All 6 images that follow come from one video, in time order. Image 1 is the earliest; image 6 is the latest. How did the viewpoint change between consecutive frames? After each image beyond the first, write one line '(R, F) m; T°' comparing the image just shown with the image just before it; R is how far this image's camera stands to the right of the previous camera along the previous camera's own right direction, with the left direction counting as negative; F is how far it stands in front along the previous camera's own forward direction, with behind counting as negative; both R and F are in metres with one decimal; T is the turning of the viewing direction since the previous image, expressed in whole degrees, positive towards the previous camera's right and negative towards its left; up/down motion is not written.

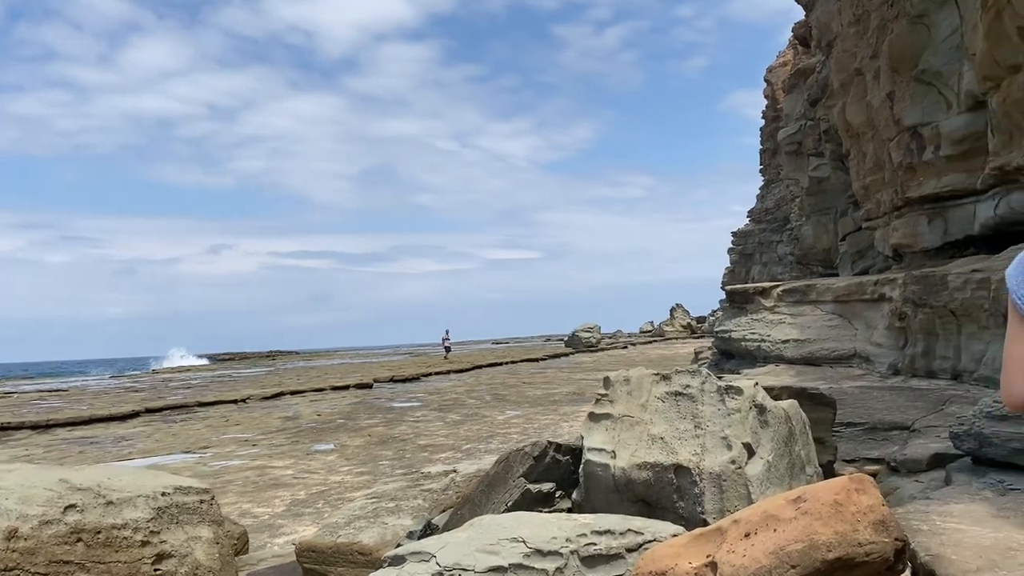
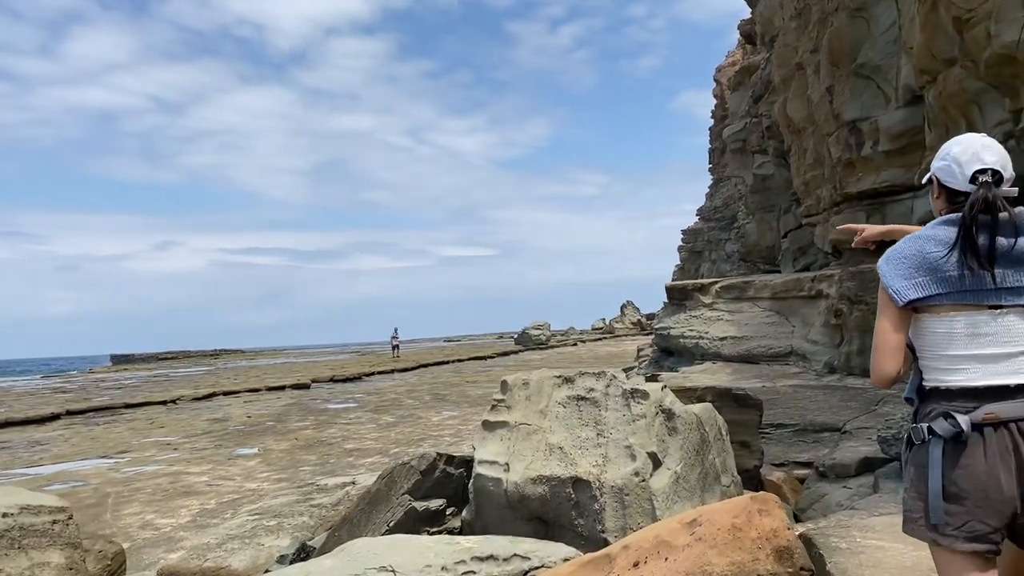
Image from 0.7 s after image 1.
(+0.2, +0.3) m; +3°
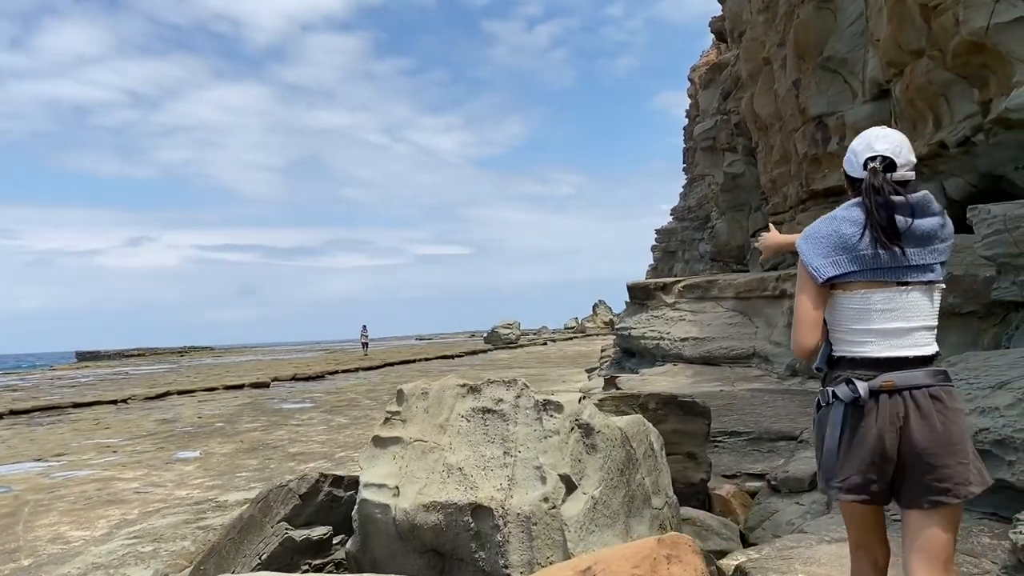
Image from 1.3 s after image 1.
(+0.2, +0.4) m; +2°
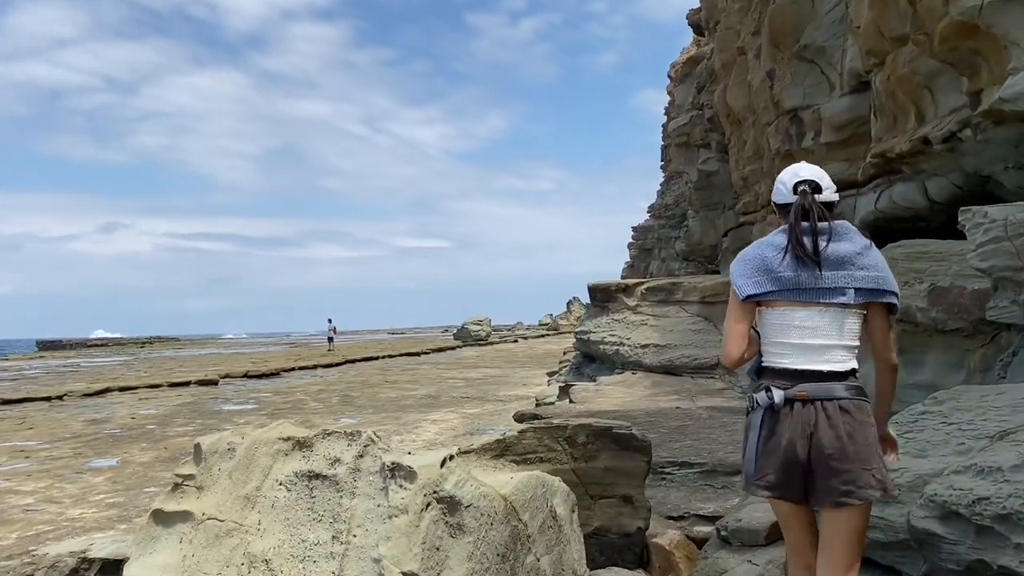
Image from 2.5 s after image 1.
(+0.3, +0.7) m; +1°
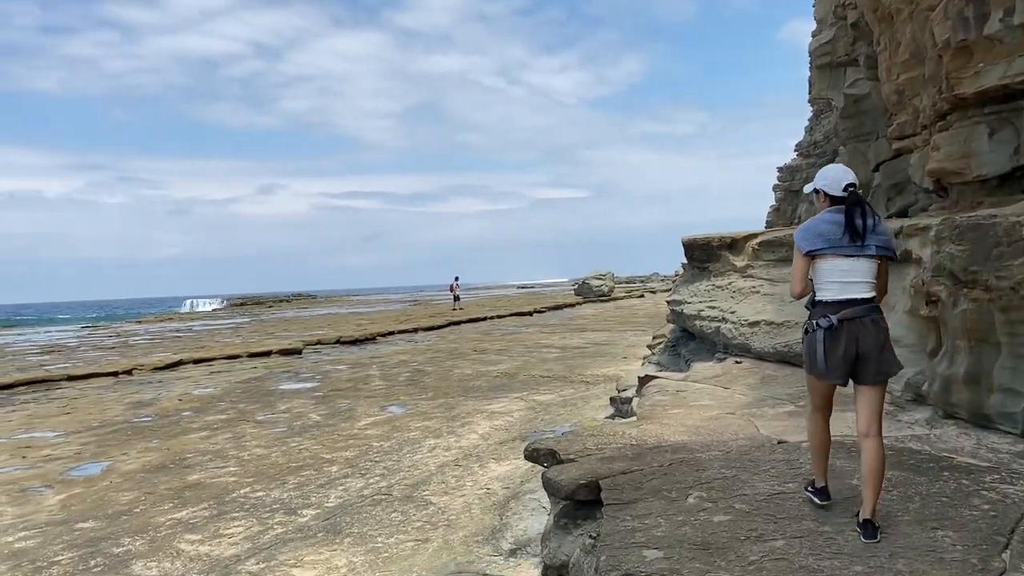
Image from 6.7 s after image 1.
(+0.6, +2.2) m; -9°
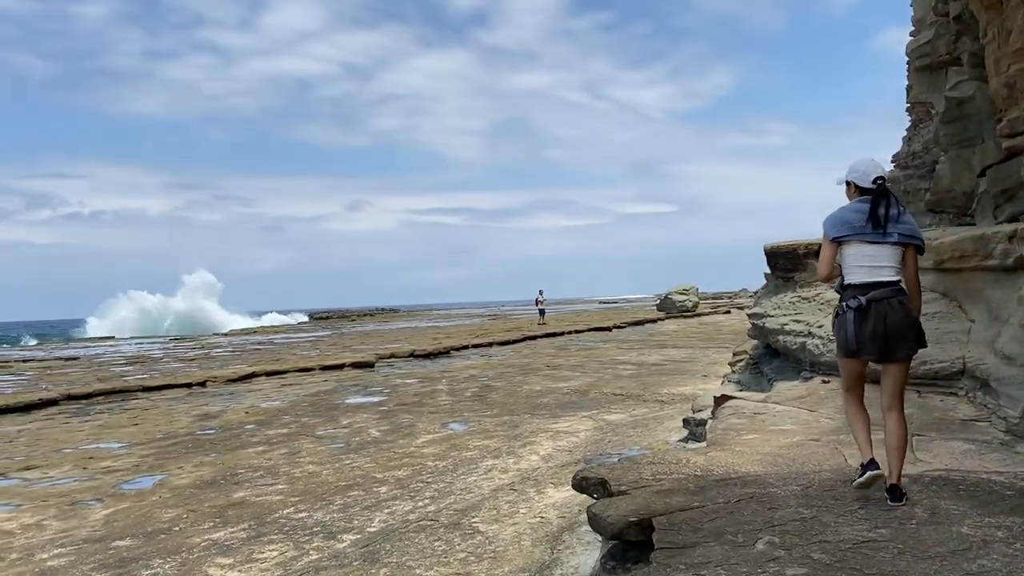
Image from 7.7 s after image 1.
(+0.2, +0.5) m; -6°
